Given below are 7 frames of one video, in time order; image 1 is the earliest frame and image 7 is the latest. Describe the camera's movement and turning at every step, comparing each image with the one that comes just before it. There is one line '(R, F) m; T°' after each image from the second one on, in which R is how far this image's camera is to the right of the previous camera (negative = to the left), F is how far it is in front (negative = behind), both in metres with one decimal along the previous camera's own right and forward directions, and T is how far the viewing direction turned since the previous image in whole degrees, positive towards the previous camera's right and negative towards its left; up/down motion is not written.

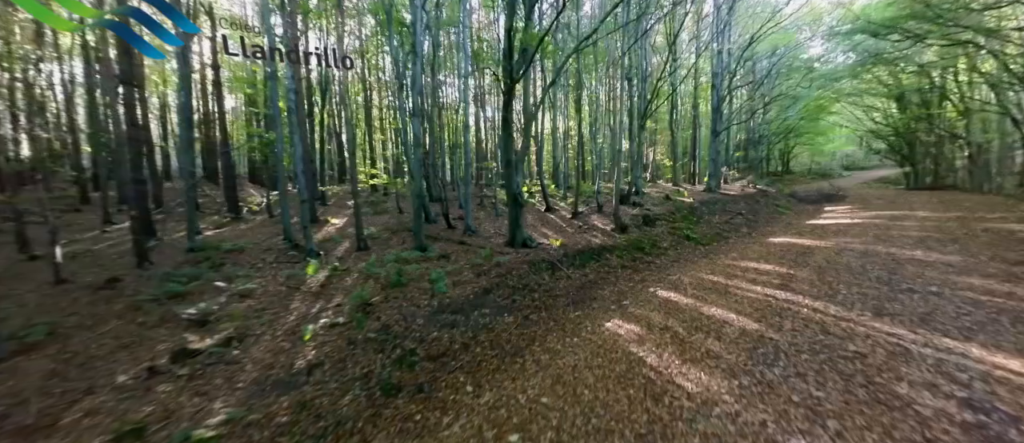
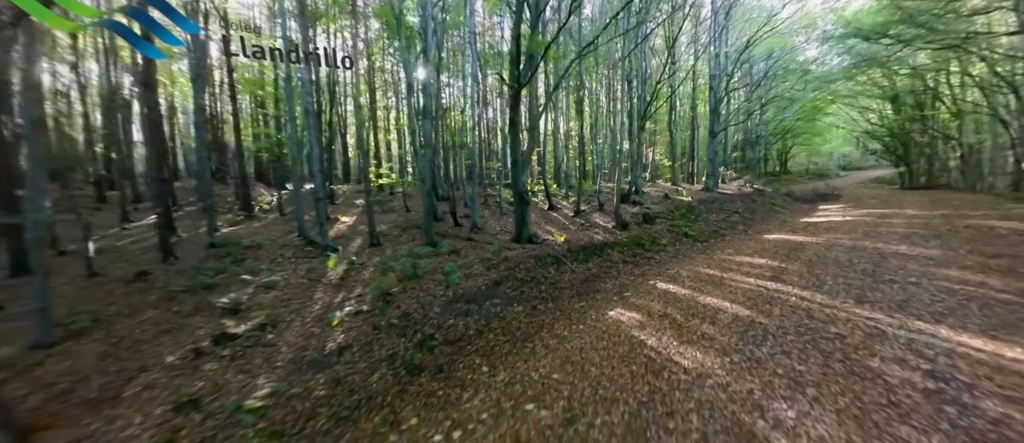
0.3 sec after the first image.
(-0.2, -0.5) m; 0°
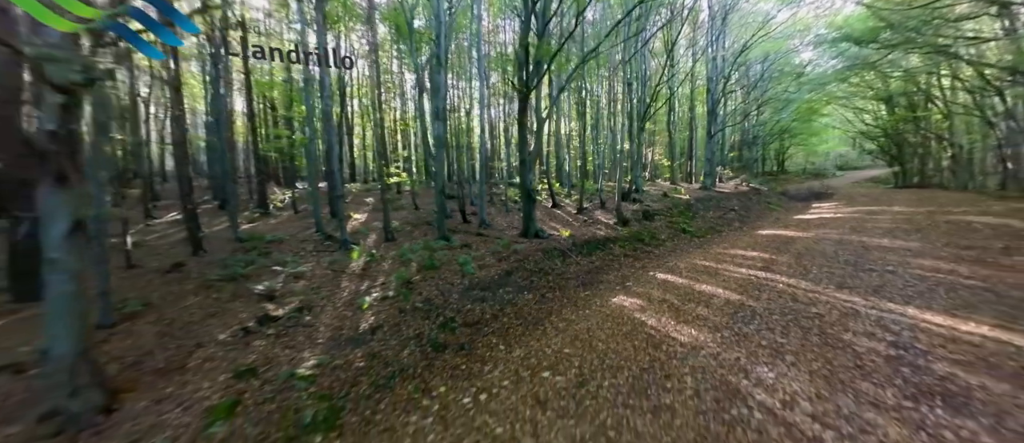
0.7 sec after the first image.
(-0.3, -0.6) m; 0°
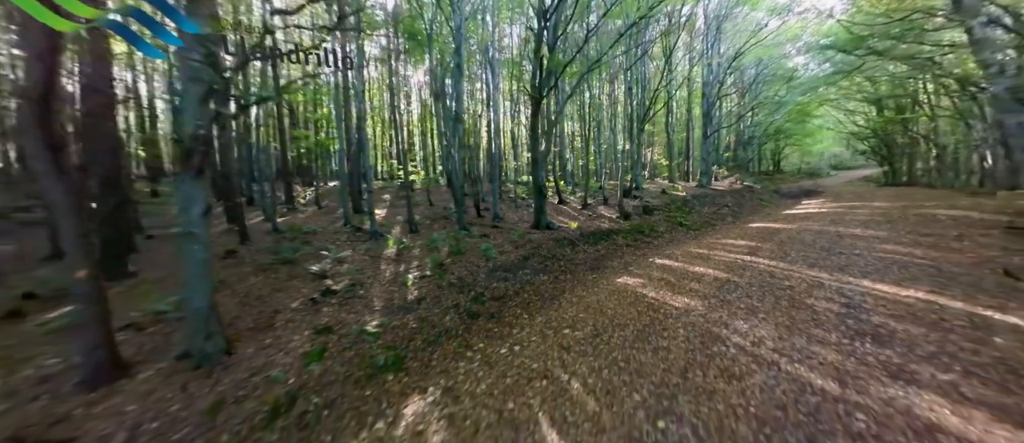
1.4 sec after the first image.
(-0.6, -1.1) m; 0°
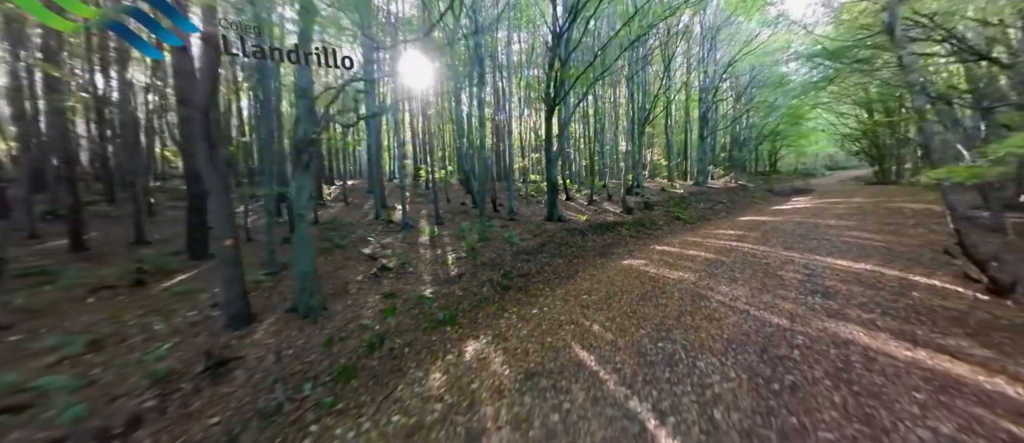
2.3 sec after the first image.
(-0.7, -1.4) m; 0°
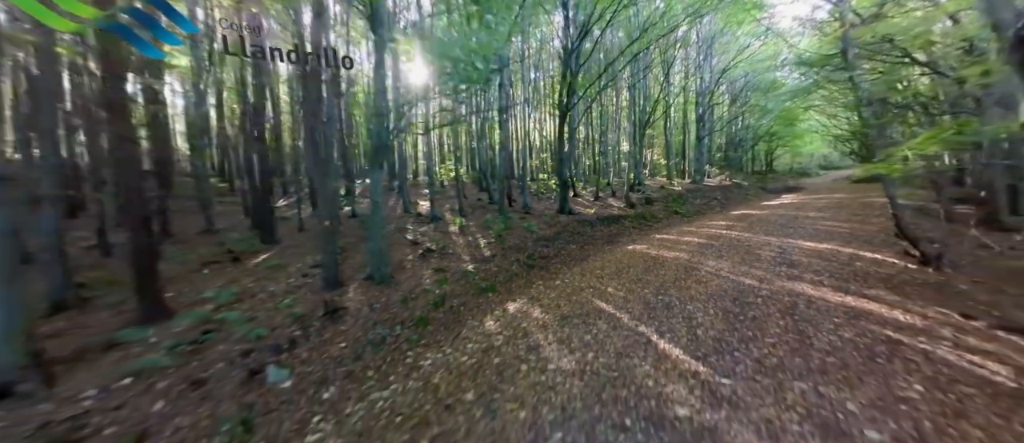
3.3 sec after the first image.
(-0.9, -1.6) m; 0°
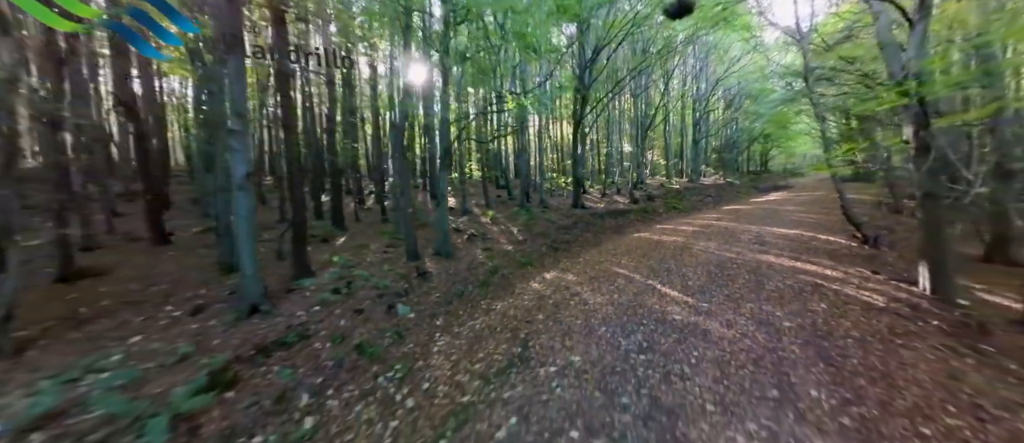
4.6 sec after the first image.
(-1.3, -2.3) m; 0°
